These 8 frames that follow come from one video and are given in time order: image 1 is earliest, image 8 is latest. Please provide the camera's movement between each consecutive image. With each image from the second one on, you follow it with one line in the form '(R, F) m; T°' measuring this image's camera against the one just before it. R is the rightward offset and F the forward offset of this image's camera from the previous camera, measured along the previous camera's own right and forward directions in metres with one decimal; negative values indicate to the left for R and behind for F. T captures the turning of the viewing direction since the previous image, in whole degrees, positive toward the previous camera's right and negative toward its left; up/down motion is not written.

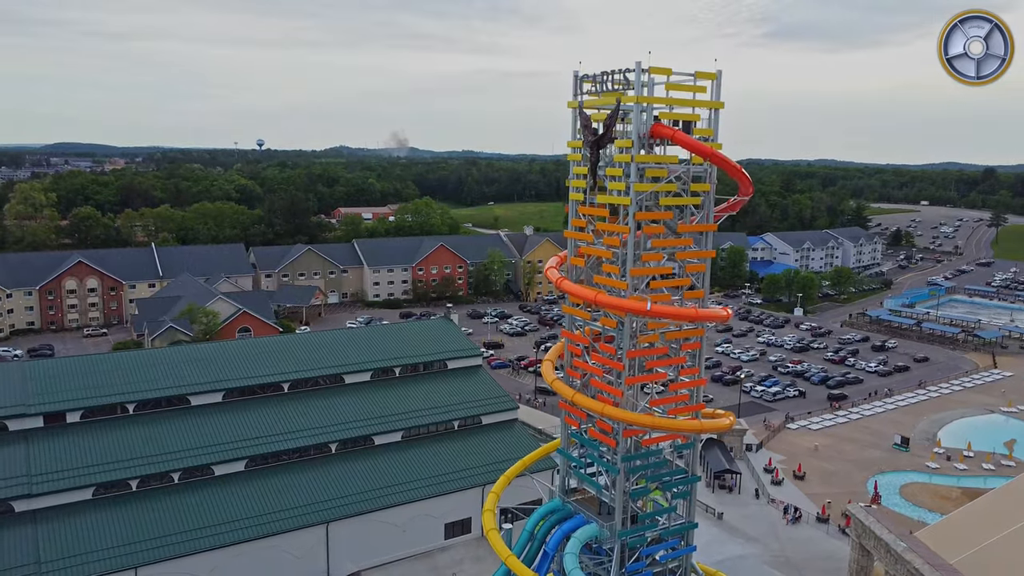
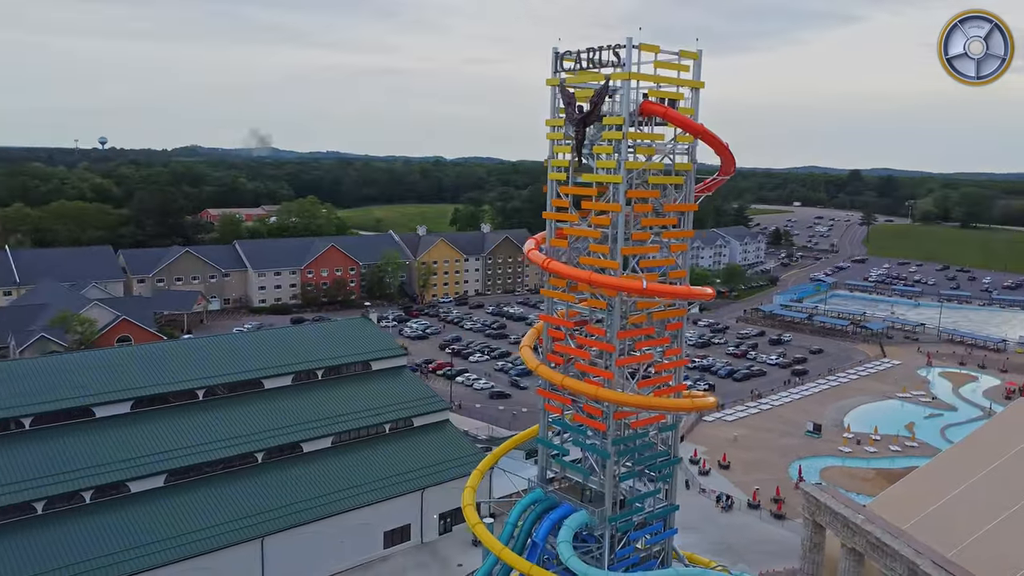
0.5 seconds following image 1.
(-2.4, +1.6) m; +9°
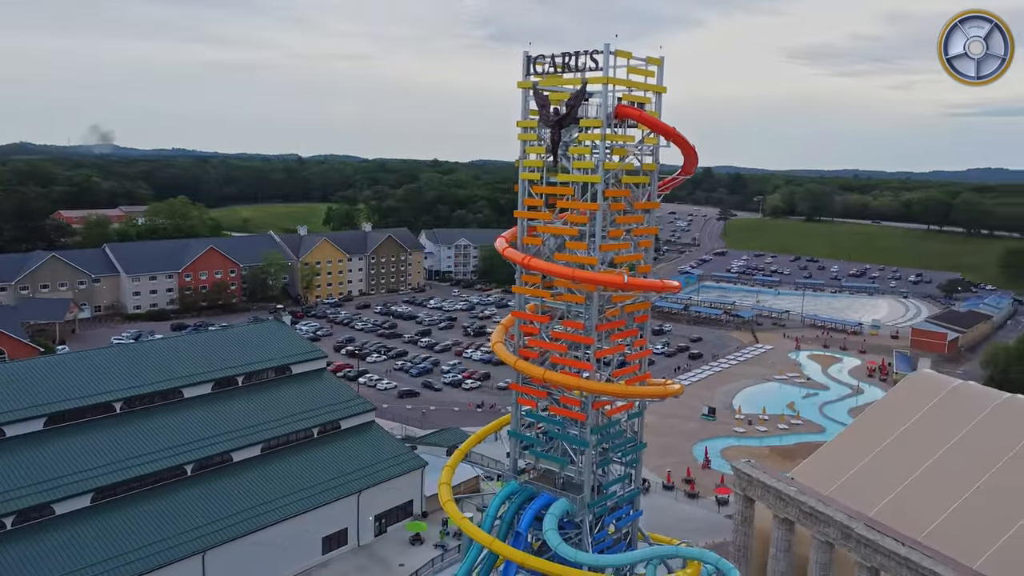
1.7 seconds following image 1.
(-2.7, -0.2) m; +10°
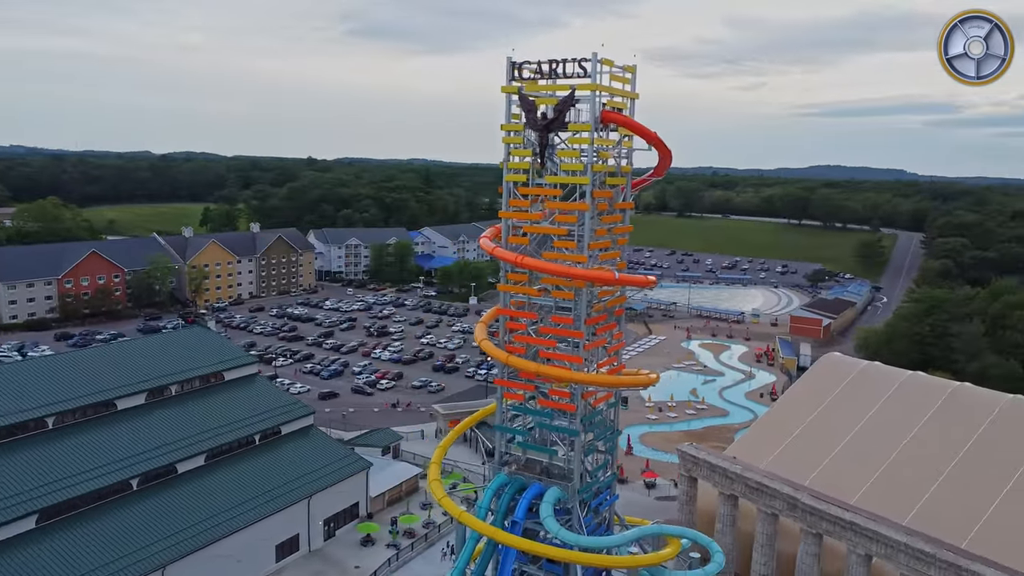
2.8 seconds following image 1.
(-2.9, -0.4) m; +9°
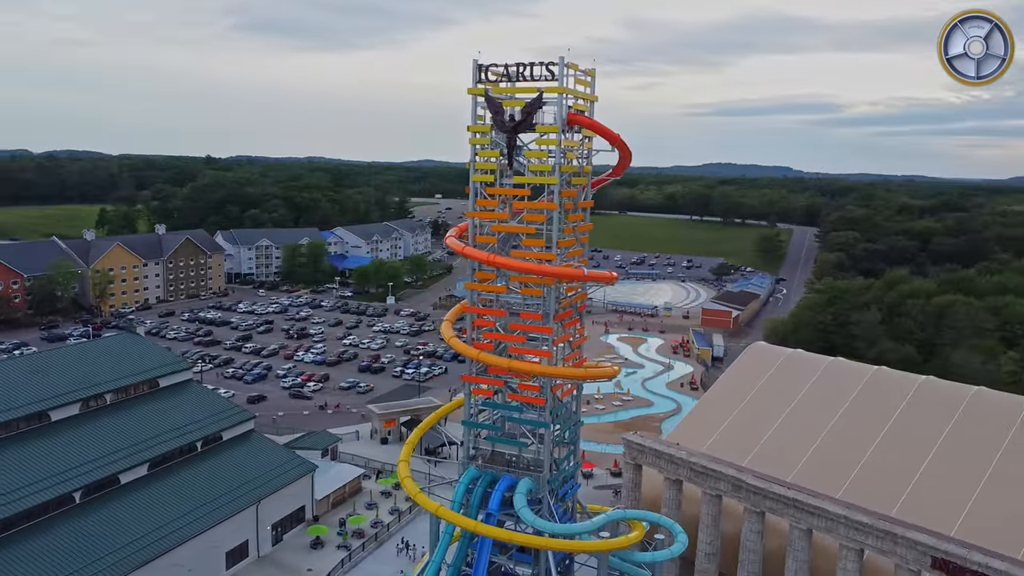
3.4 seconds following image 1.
(-1.7, -0.4) m; +7°
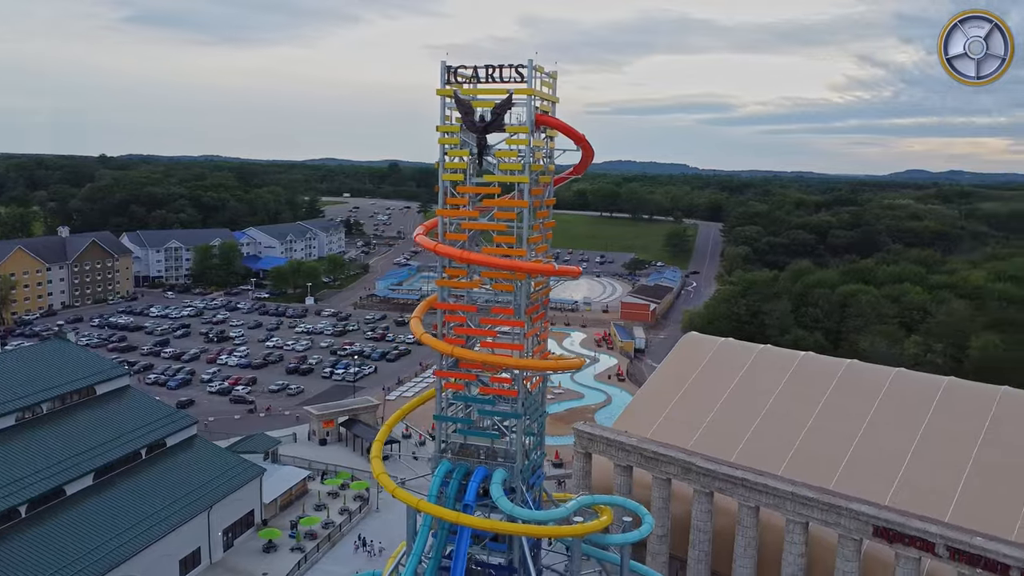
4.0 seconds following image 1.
(-1.7, -0.4) m; +7°
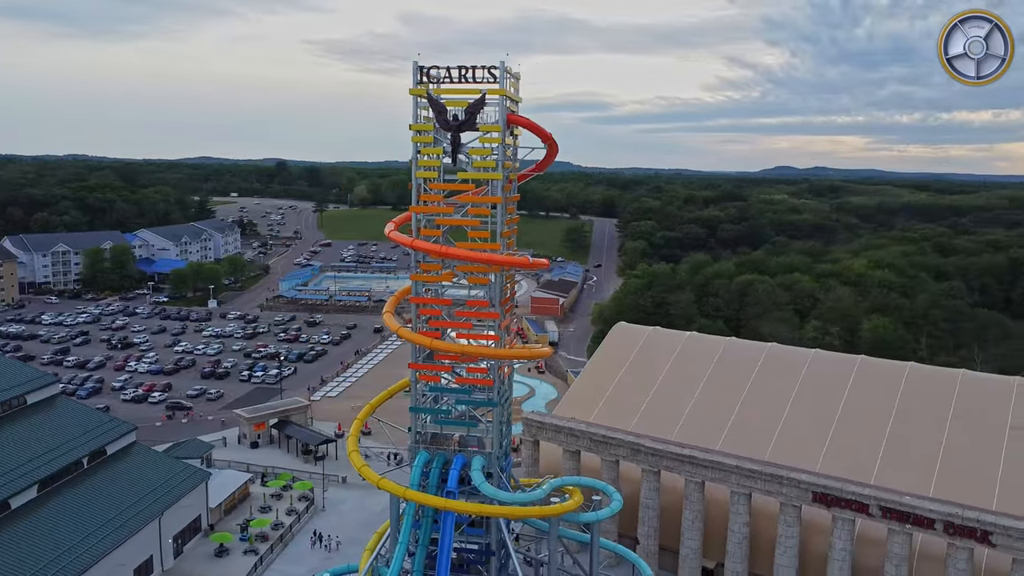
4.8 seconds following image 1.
(-2.3, -0.7) m; +8°
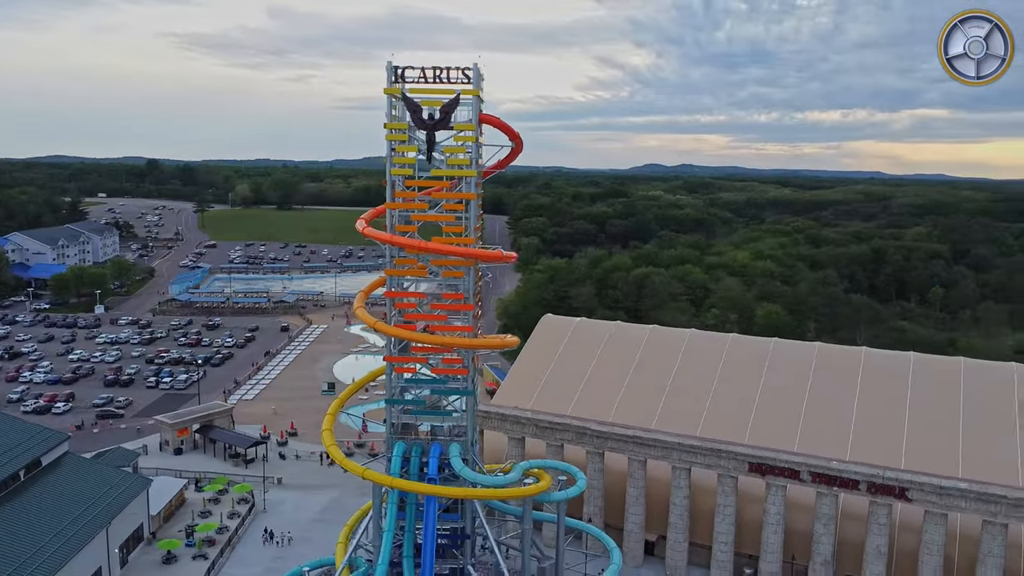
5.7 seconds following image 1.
(-2.6, -0.8) m; +8°
